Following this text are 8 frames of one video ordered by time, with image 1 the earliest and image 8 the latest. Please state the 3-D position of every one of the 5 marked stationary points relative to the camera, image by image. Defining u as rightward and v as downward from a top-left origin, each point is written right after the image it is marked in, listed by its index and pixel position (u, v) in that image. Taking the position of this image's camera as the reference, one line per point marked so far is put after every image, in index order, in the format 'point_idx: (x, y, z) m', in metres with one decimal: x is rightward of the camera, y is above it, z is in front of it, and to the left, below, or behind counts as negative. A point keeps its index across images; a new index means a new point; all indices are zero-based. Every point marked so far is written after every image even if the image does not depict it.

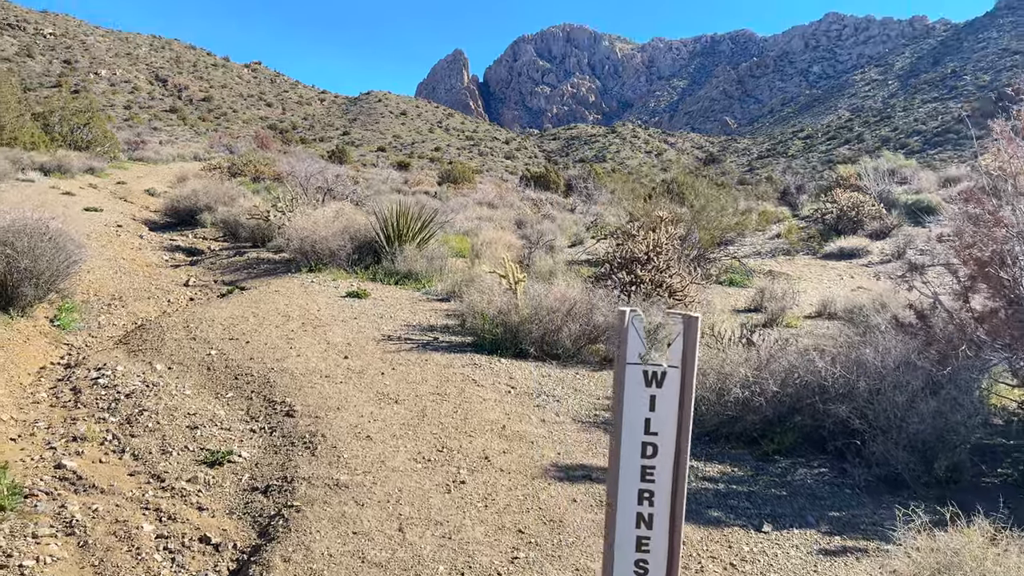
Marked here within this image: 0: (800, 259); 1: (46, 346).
0: (+3.8, +0.4, +10.5) m
1: (-2.7, -0.3, +4.6) m
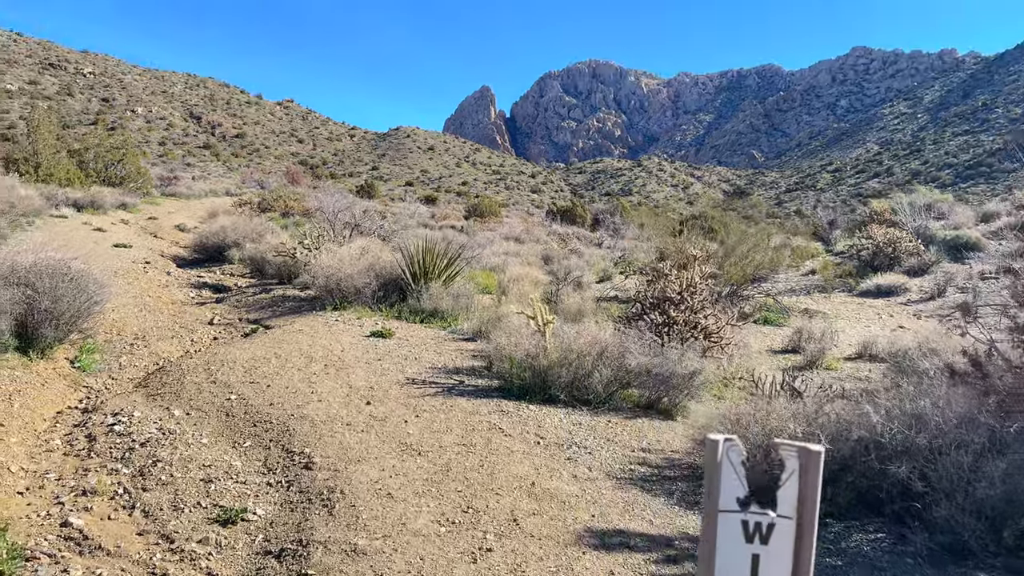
0: (+4.1, -0.1, +10.2) m
1: (-2.5, -0.6, +4.5) m
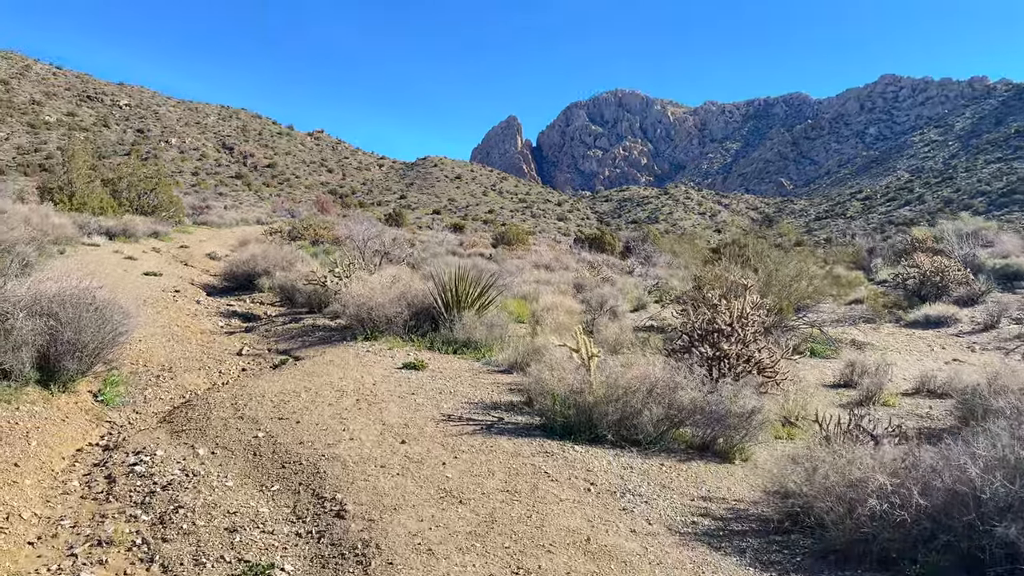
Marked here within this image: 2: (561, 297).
0: (+4.6, -0.5, +9.8) m
1: (-2.3, -0.7, +4.3) m
2: (+0.7, -0.1, +11.0) m
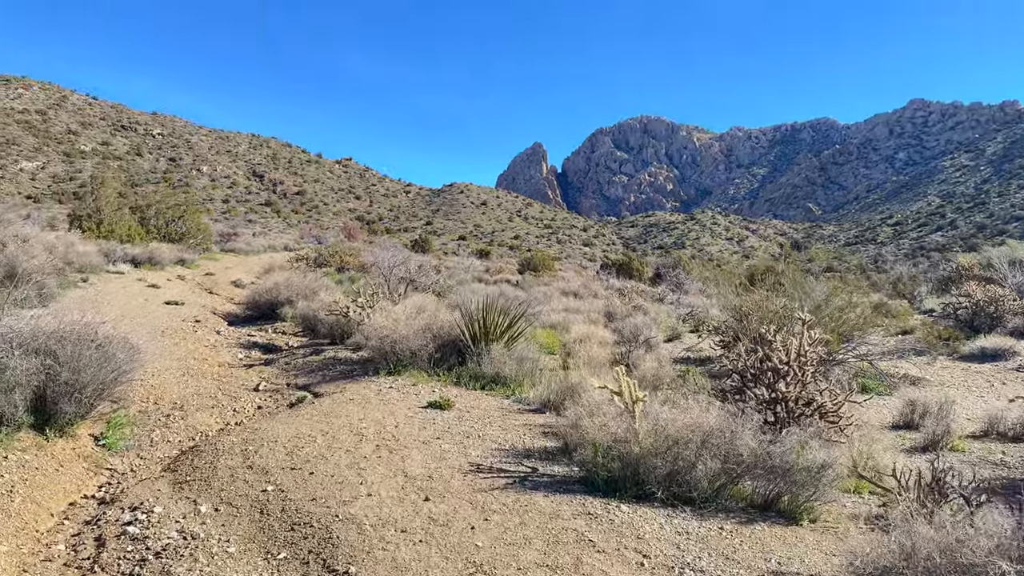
0: (+4.9, -0.8, +9.2) m
1: (-2.1, -0.9, +3.9) m
2: (+1.1, -0.5, +10.6) m
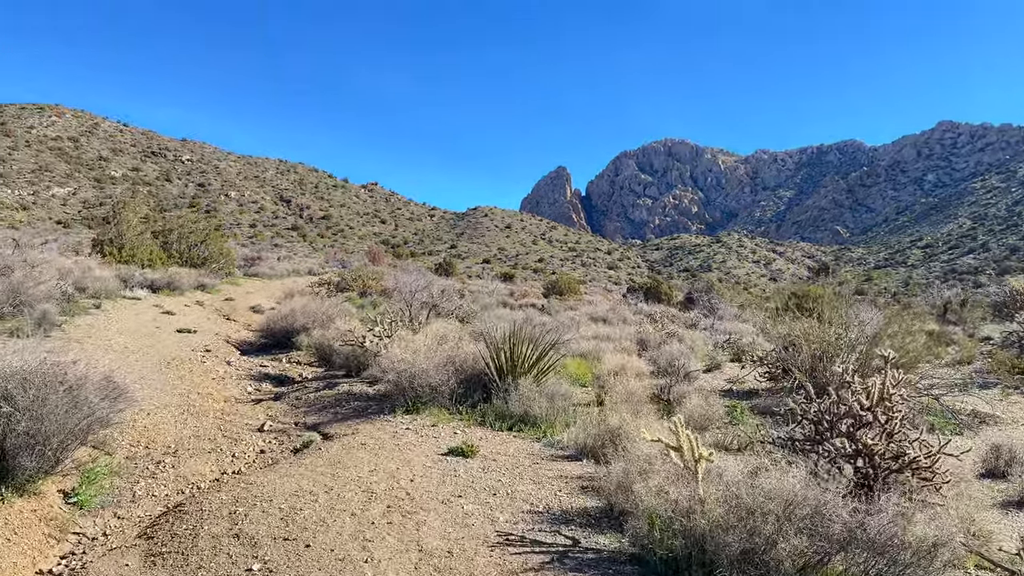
0: (+5.2, -1.1, +8.4) m
1: (-2.0, -1.1, +3.3) m
2: (+1.4, -0.9, +9.9) m
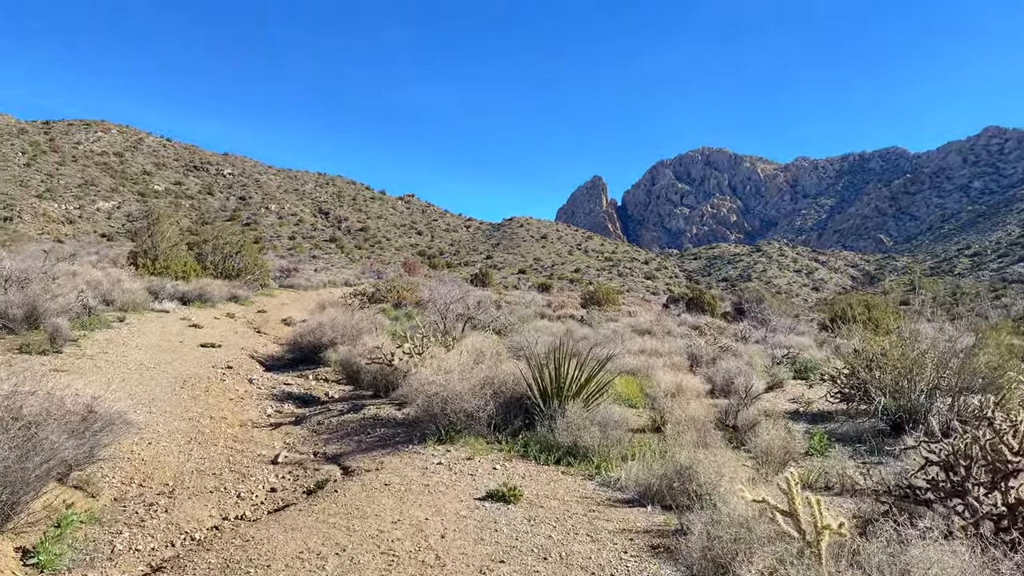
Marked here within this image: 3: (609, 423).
0: (+5.6, -1.2, +7.4) m
1: (-1.8, -1.1, +2.6) m
2: (+1.9, -1.0, +9.1) m
3: (+0.7, -0.9, +5.5) m
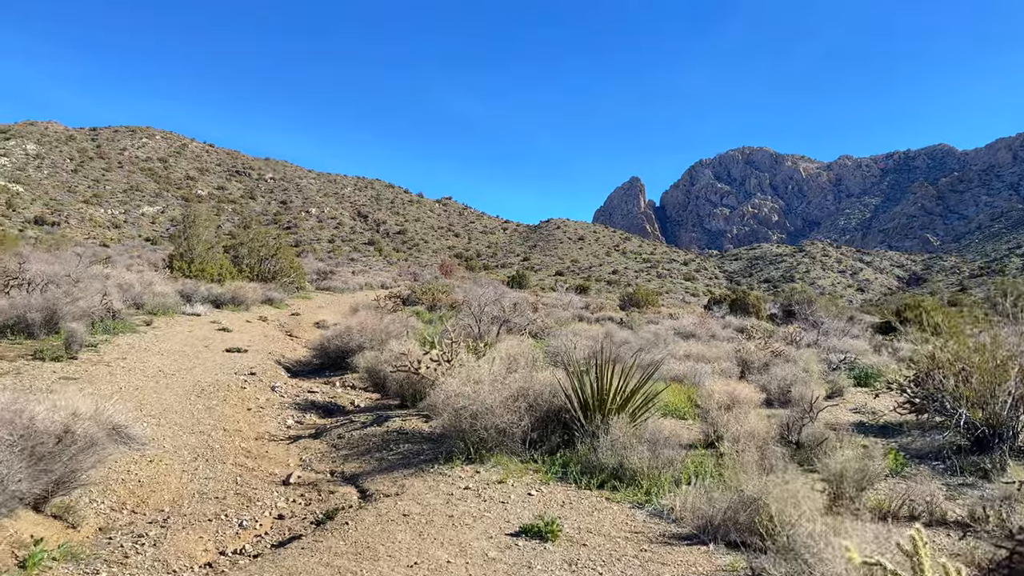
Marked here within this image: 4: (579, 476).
0: (+5.9, -1.2, +6.5) m
1: (-1.7, -1.1, +2.1) m
2: (+2.3, -1.0, +8.4) m
3: (+0.9, -0.9, +4.8) m
4: (+0.4, -1.1, +4.5) m
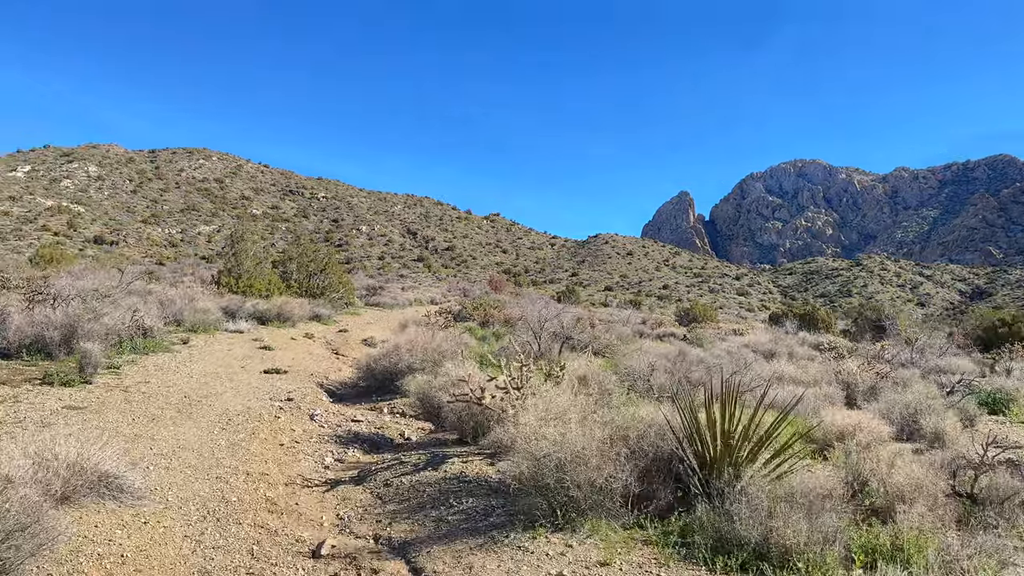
0: (+6.5, -1.3, +5.0) m
1: (-1.4, -1.1, +1.0) m
2: (+3.0, -1.1, +7.1) m
3: (+1.3, -1.0, +3.6) m
4: (+0.8, -1.1, +3.3) m
